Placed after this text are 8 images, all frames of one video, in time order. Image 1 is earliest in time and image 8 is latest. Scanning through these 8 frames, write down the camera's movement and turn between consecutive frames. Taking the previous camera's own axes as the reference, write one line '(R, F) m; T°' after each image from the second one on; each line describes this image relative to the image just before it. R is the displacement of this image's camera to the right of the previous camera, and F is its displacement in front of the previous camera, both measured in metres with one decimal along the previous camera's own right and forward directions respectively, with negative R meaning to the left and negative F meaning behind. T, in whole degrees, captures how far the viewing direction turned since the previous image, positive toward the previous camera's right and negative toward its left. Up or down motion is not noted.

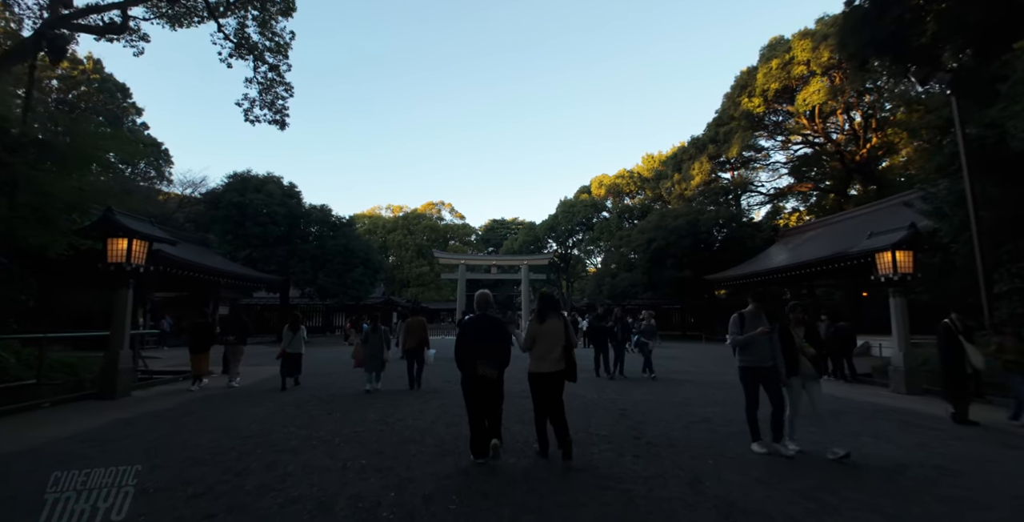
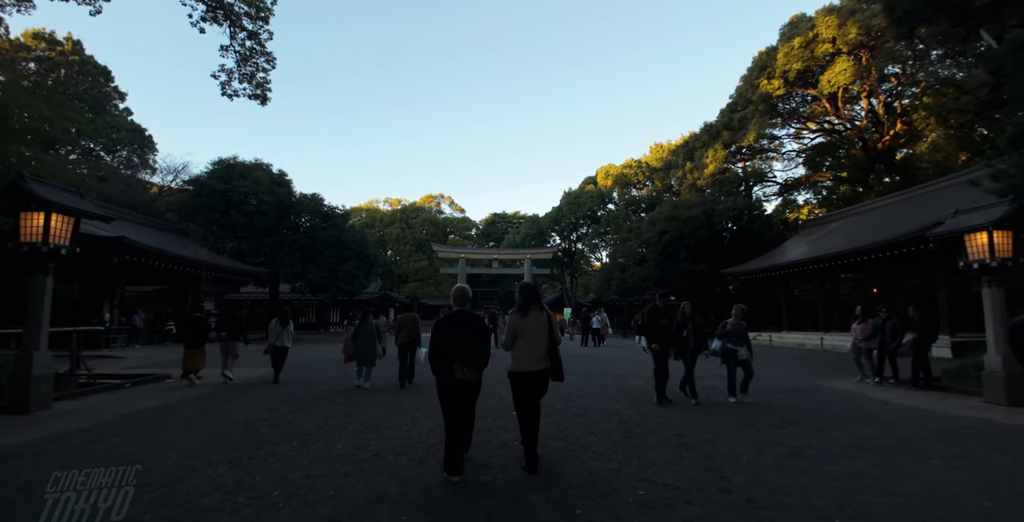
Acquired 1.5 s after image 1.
(-0.2, +1.5) m; 0°
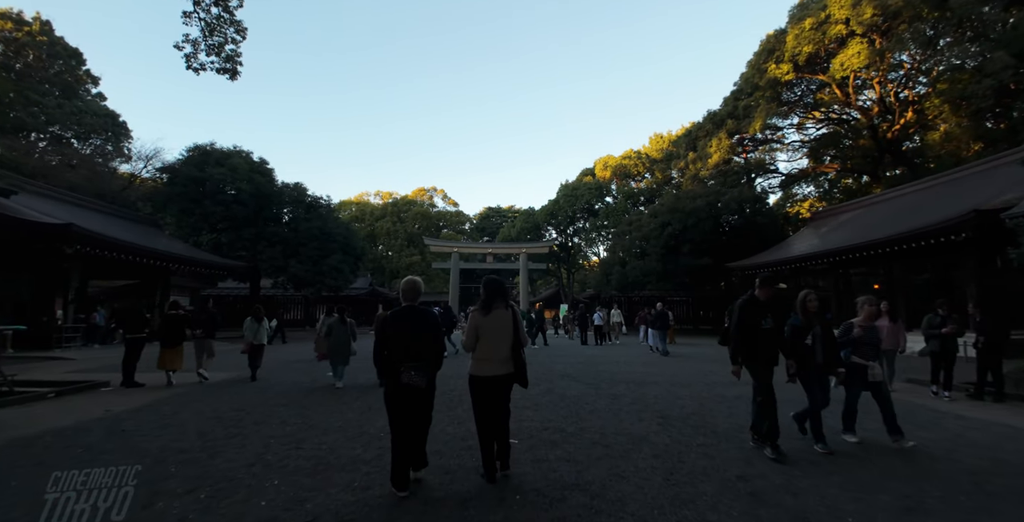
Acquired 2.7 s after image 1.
(0.0, +1.2) m; +1°
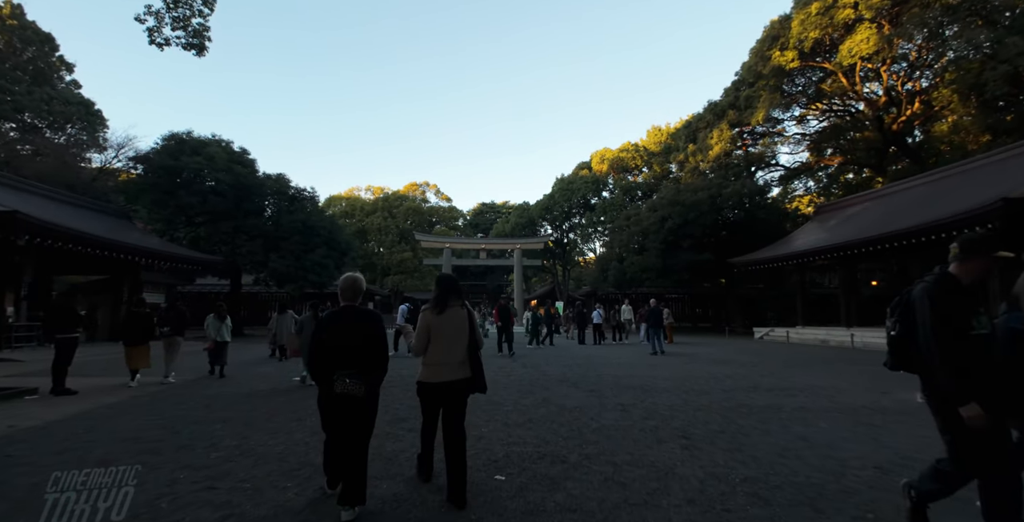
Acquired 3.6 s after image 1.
(+0.1, +1.0) m; +1°
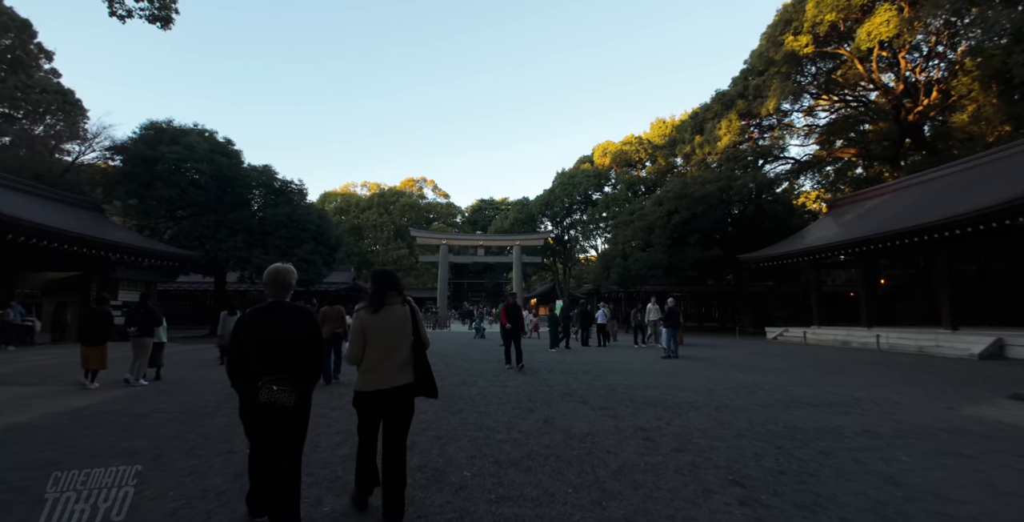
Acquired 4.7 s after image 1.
(+0.1, +1.1) m; 0°
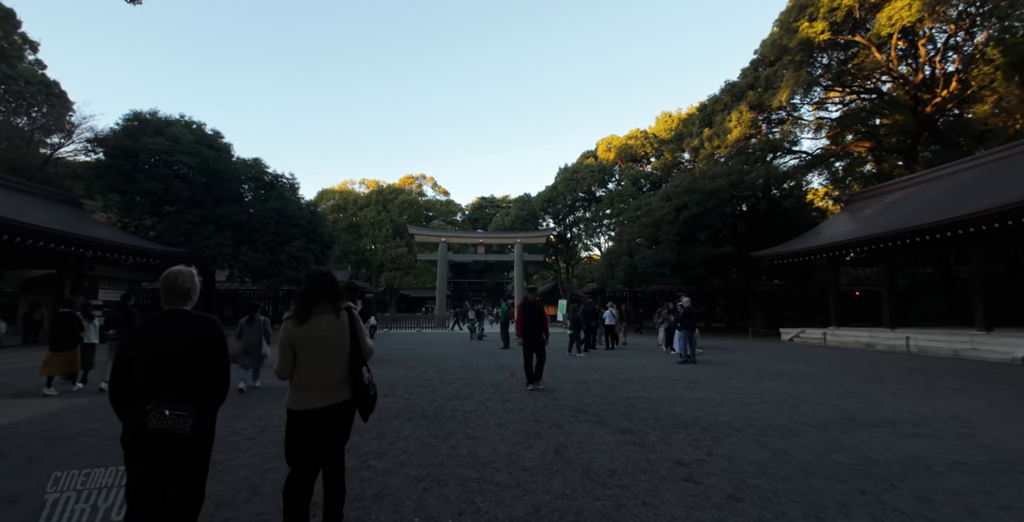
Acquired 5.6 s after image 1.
(0.0, +1.0) m; 0°
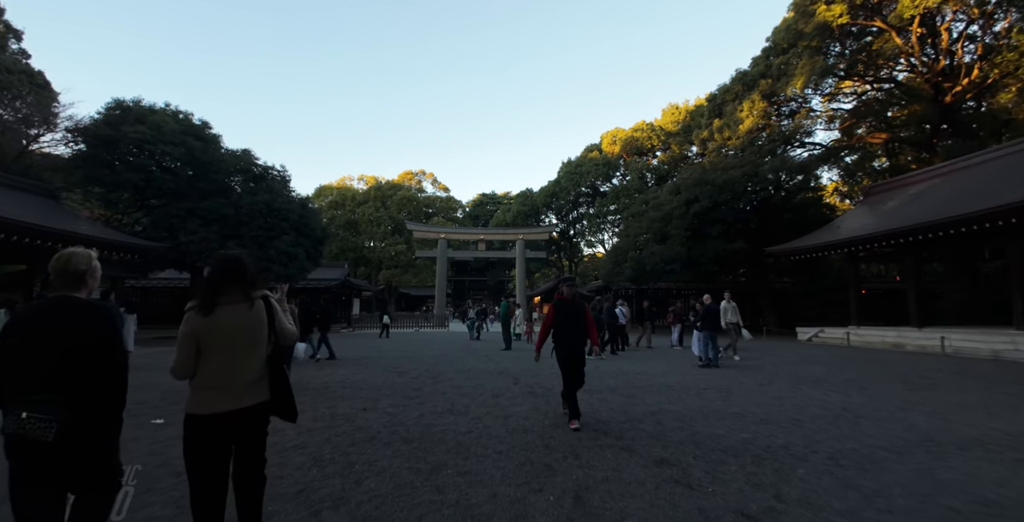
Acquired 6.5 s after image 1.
(0.0, +0.9) m; 0°
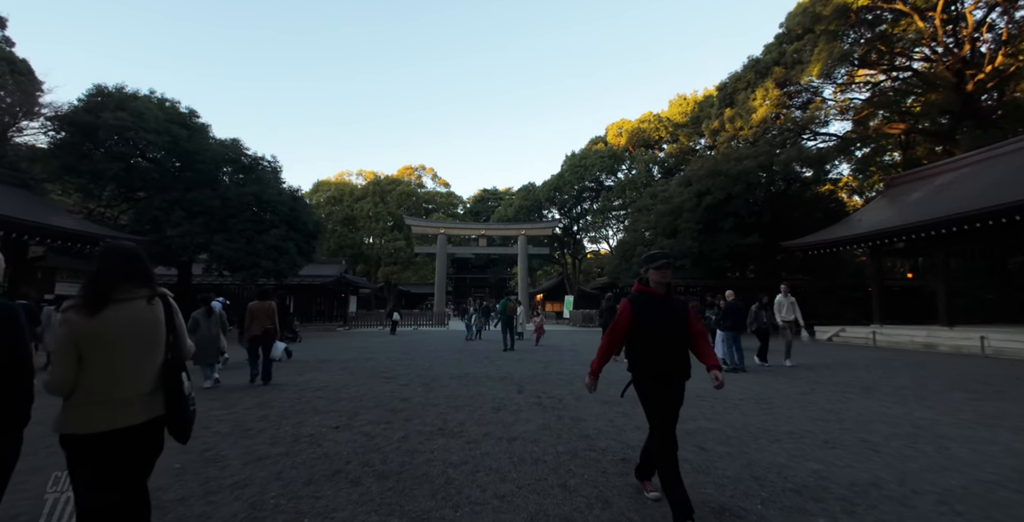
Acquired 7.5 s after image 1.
(0.0, +0.9) m; 0°
